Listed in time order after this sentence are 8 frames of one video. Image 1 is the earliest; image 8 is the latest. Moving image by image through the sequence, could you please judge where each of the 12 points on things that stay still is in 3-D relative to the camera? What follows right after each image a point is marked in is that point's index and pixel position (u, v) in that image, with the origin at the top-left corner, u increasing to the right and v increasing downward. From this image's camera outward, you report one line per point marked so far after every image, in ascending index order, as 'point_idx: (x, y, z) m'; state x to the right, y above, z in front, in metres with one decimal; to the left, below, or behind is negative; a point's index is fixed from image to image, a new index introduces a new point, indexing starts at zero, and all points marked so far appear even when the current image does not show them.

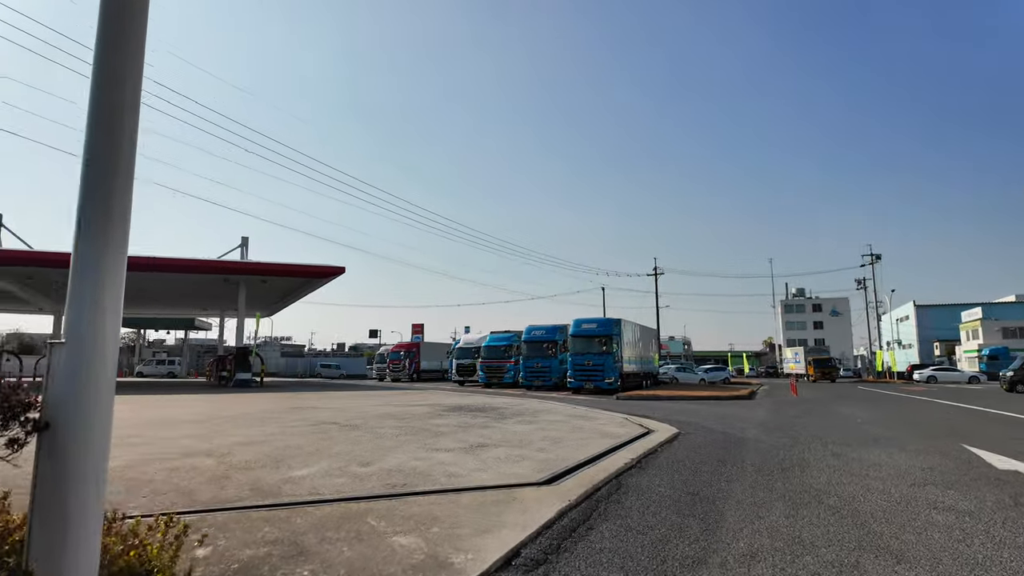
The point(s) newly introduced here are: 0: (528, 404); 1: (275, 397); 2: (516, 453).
0: (+0.5, -3.3, +16.9) m
1: (-7.7, -3.6, +19.6) m
2: (+0.1, -2.4, +8.7) m
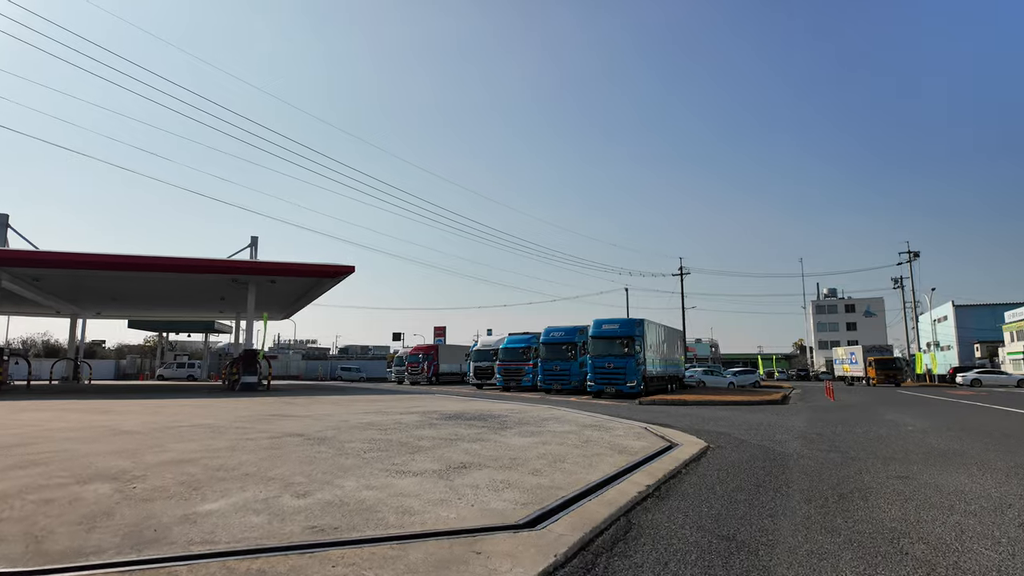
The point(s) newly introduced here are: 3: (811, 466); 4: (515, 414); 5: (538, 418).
0: (+0.7, -3.1, +15.1) m
1: (-7.4, -3.5, +18.1) m
2: (-0.1, -2.2, +7.0) m
3: (+4.6, -2.8, +9.3) m
4: (+0.1, -3.0, +14.3) m
5: (+0.6, -3.0, +13.6) m
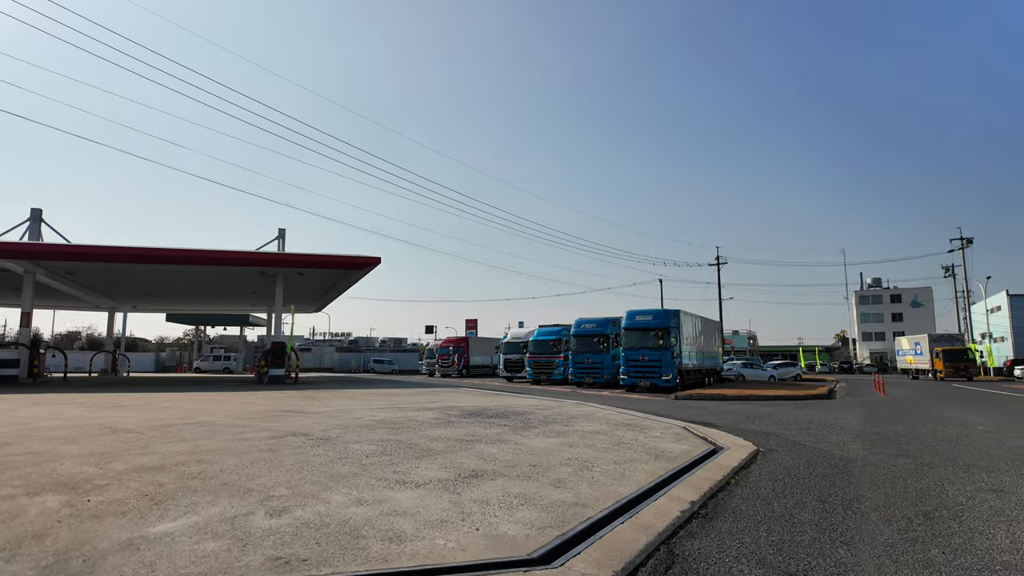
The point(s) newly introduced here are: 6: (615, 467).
0: (+1.3, -2.8, +14.0) m
1: (-6.6, -3.2, +17.5) m
2: (+0.1, -2.0, +5.9) m
3: (+4.9, -2.5, +8.0) m
4: (+0.7, -2.7, +13.3) m
5: (+1.2, -2.7, +12.5) m
6: (+1.3, -2.2, +7.4) m
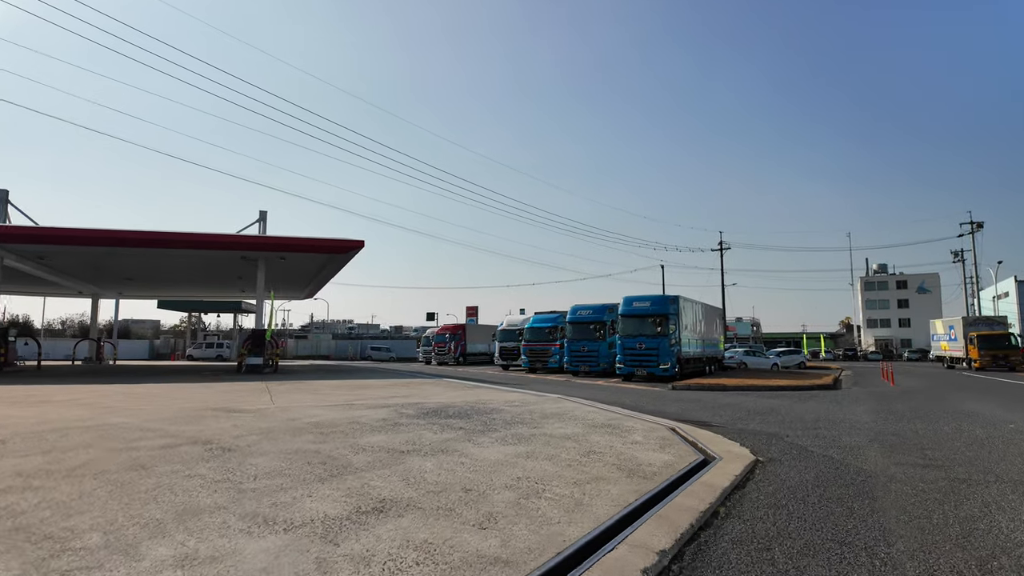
0: (+0.6, -2.4, +12.4) m
1: (-7.2, -2.7, +16.0) m
2: (-0.6, -1.8, +4.4) m
3: (+4.3, -2.2, +6.4) m
4: (0.0, -2.4, +11.7) m
5: (+0.5, -2.3, +11.0) m
6: (+0.6, -2.0, +5.8) m
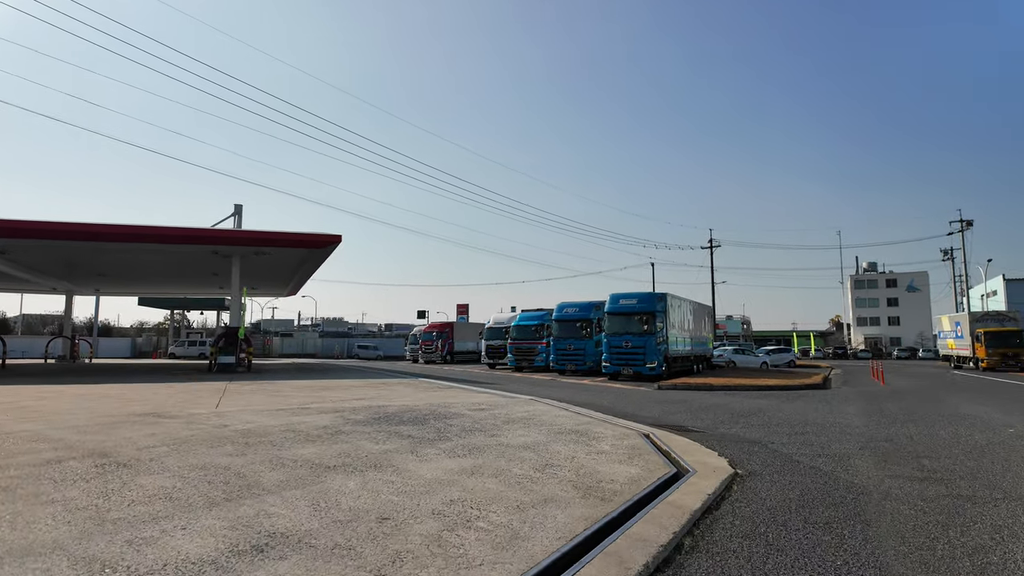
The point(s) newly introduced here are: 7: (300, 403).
0: (0.0, -2.3, +11.5) m
1: (-7.9, -2.6, +14.9) m
2: (-1.2, -1.7, +3.4) m
3: (+3.7, -2.2, +5.5) m
4: (-0.7, -2.3, +10.7) m
5: (-0.1, -2.2, +10.0) m
6: (0.0, -1.9, +4.9) m
7: (-4.3, -2.4, +12.2) m
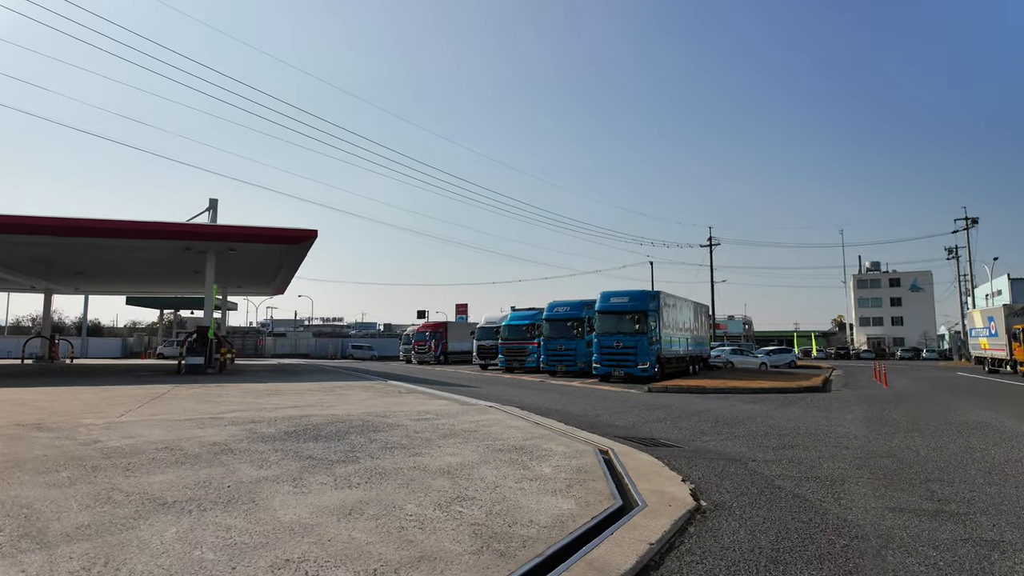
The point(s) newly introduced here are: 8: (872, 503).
0: (-0.9, -2.2, +10.1) m
1: (-8.8, -2.5, +13.5) m
2: (-2.1, -1.6, +2.0) m
3: (+2.8, -2.0, +4.1) m
4: (-1.5, -2.1, +9.3) m
5: (-1.0, -2.1, +8.6) m
6: (-0.9, -1.8, +3.4) m
7: (-5.2, -2.2, +10.8) m
8: (+3.7, -2.2, +6.1) m
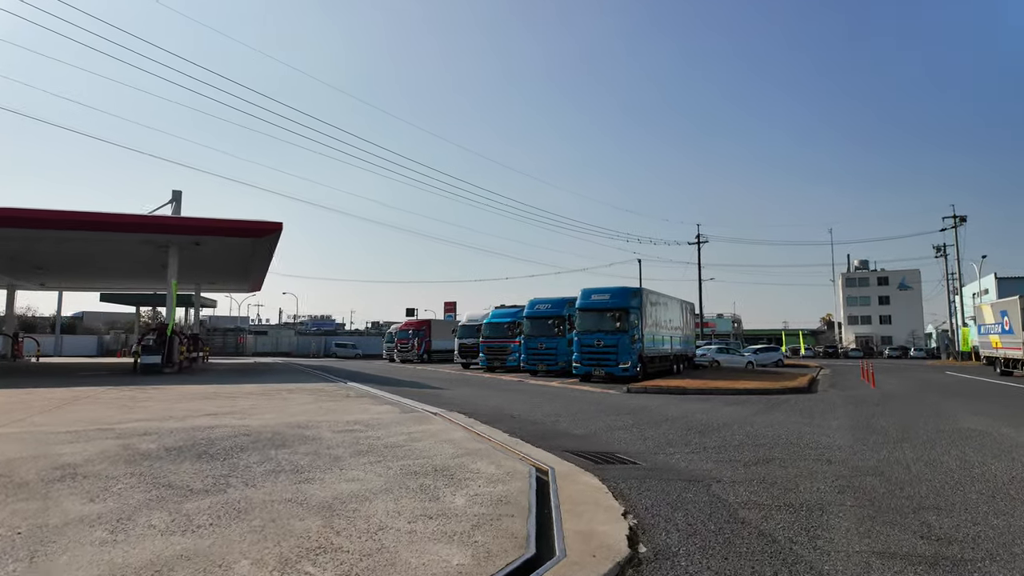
0: (-1.8, -2.1, +8.8) m
1: (-9.8, -2.3, +12.2) m
2: (-2.9, -1.5, +0.7) m
3: (+1.9, -1.9, +2.9) m
4: (-2.4, -2.0, +8.0) m
5: (-1.9, -2.0, +7.3) m
6: (-1.7, -1.7, +2.2) m
7: (-6.1, -2.1, +9.5) m
8: (+2.8, -2.1, +4.9) m
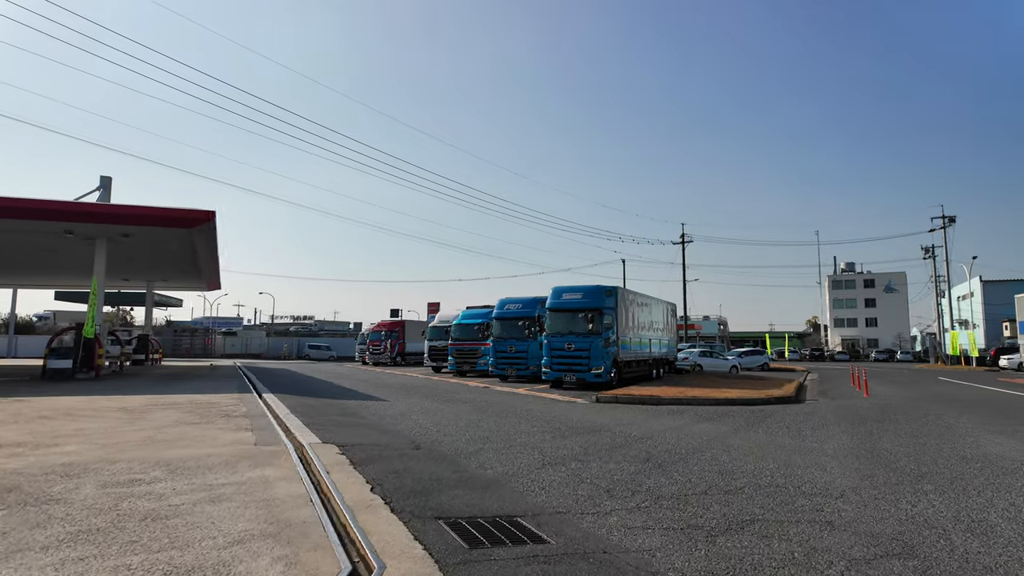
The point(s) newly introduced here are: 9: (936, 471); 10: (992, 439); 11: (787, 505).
0: (-3.2, -1.9, +6.1) m
1: (-11.2, -2.1, +9.2) m
2: (-4.1, -1.3, -2.1) m
3: (+0.7, -1.8, +0.2) m
4: (-3.8, -1.8, +5.3) m
5: (-3.3, -1.8, +4.6) m
6: (-3.0, -1.5, -0.6) m
7: (-7.5, -1.9, +6.6) m
8: (+1.5, -2.0, +2.3) m
9: (+6.2, -2.7, +8.7) m
10: (+9.4, -3.0, +11.8) m
11: (+3.1, -2.4, +6.6) m
